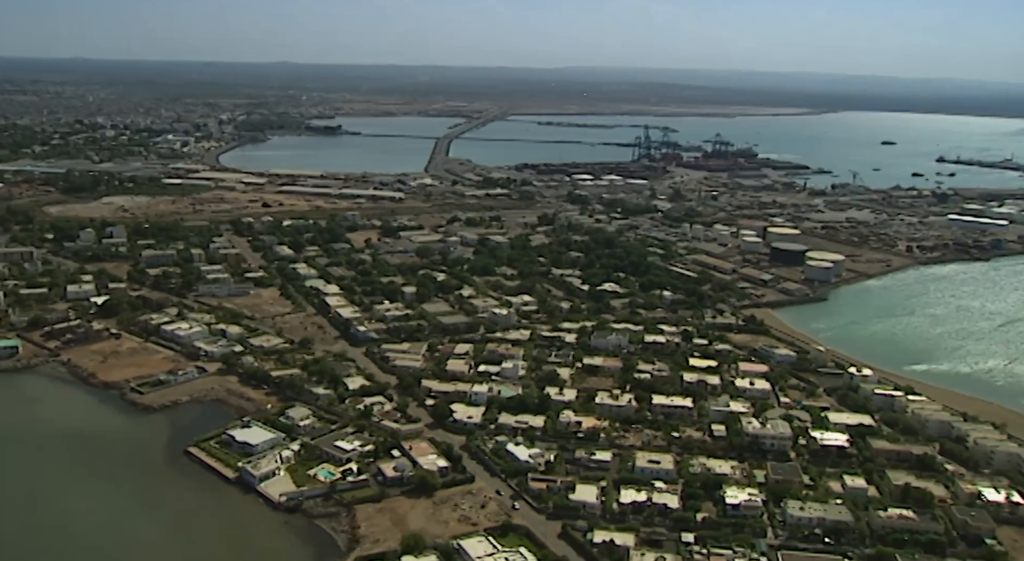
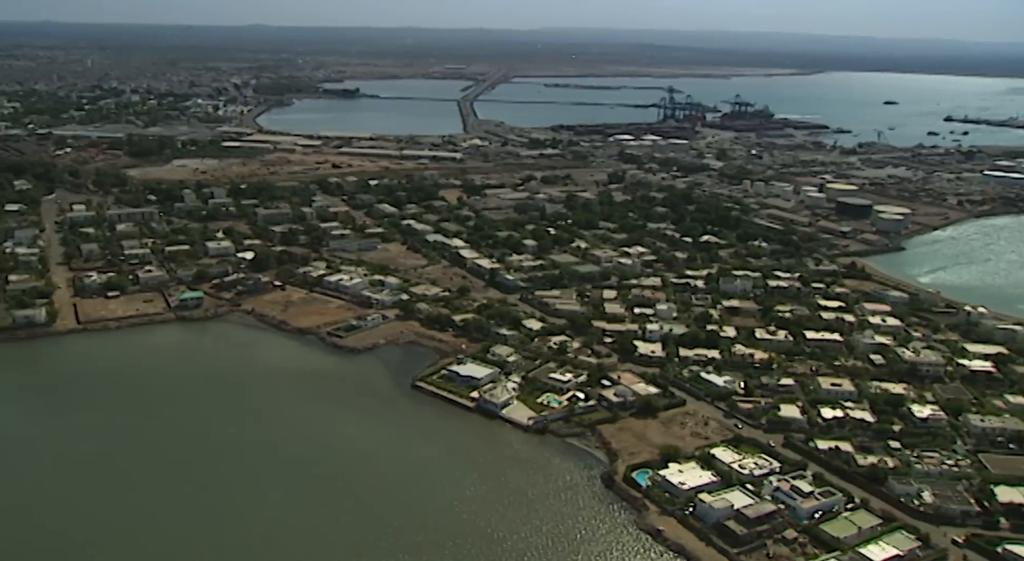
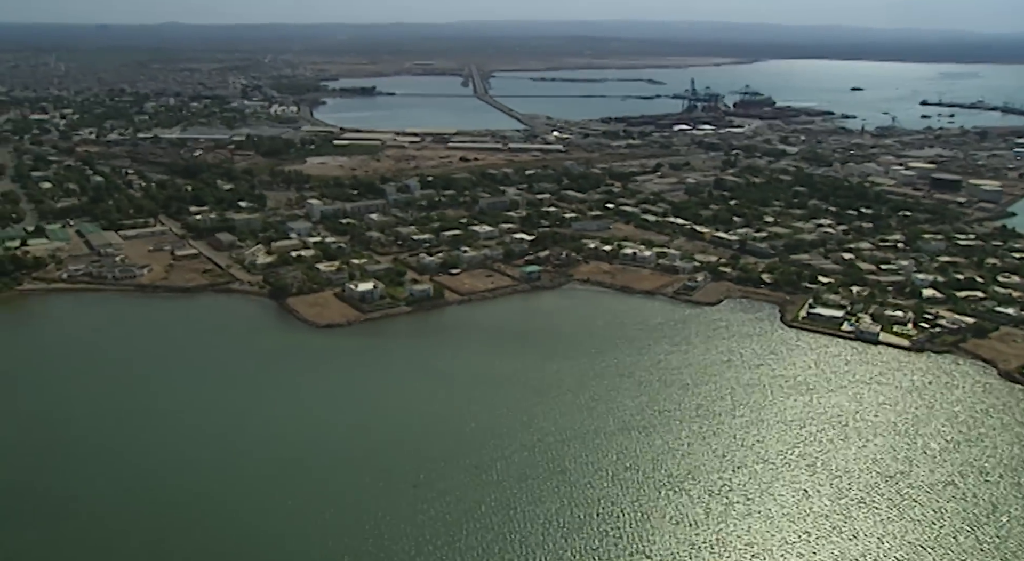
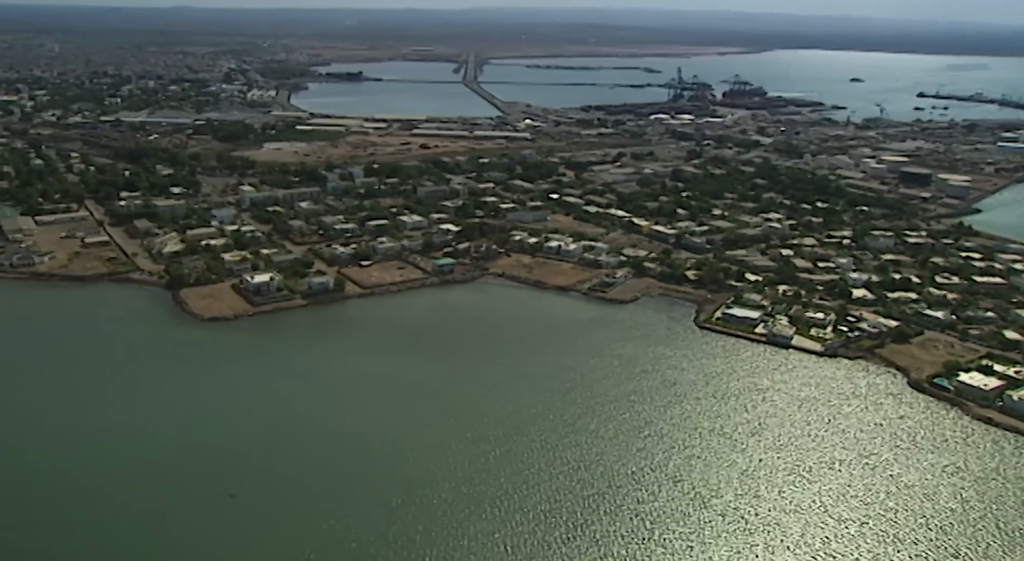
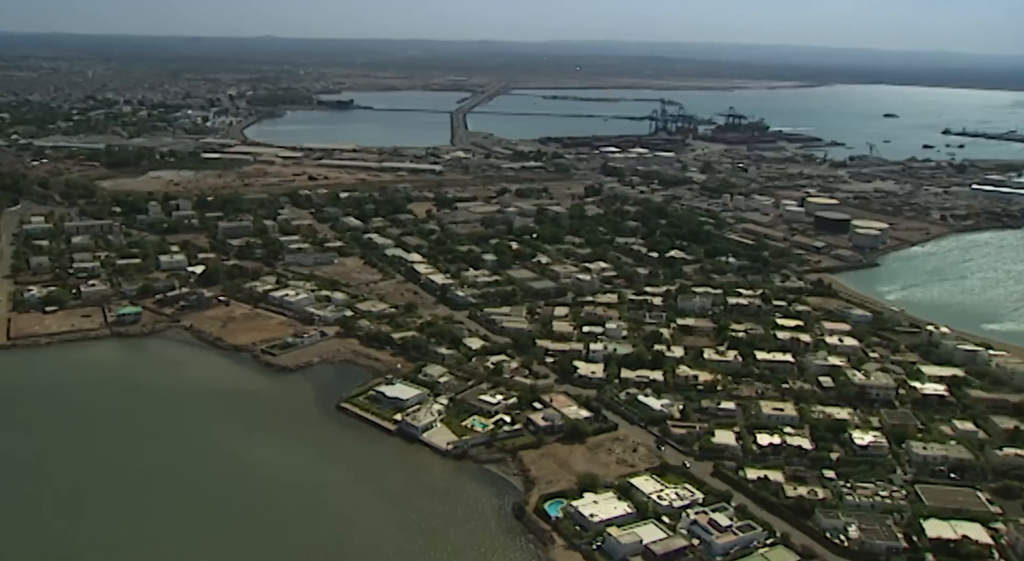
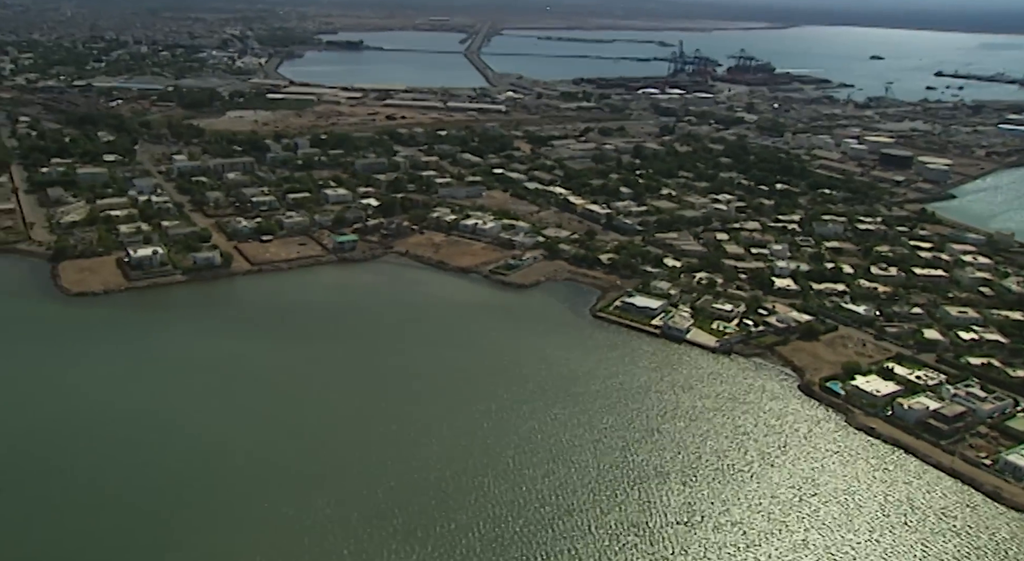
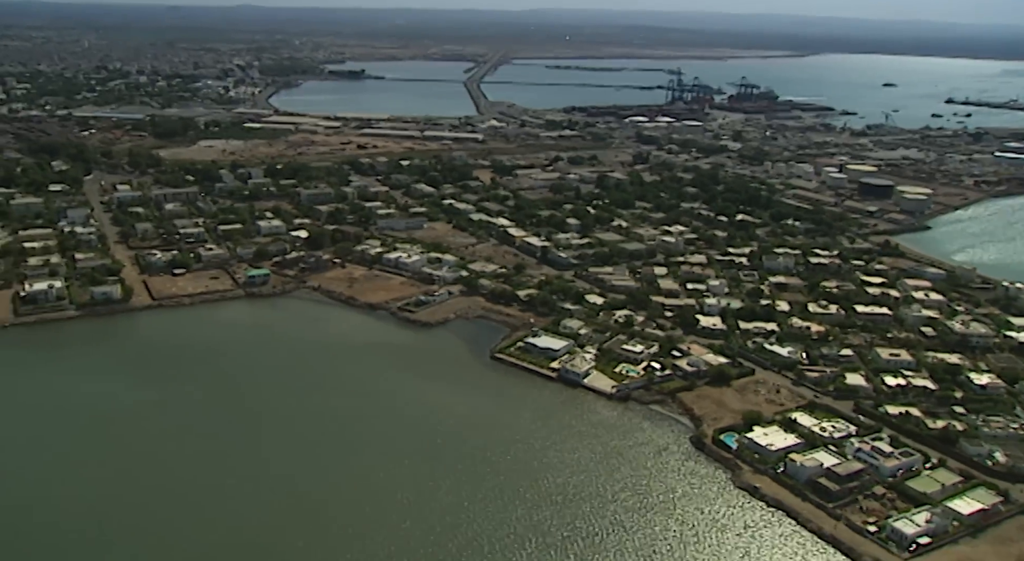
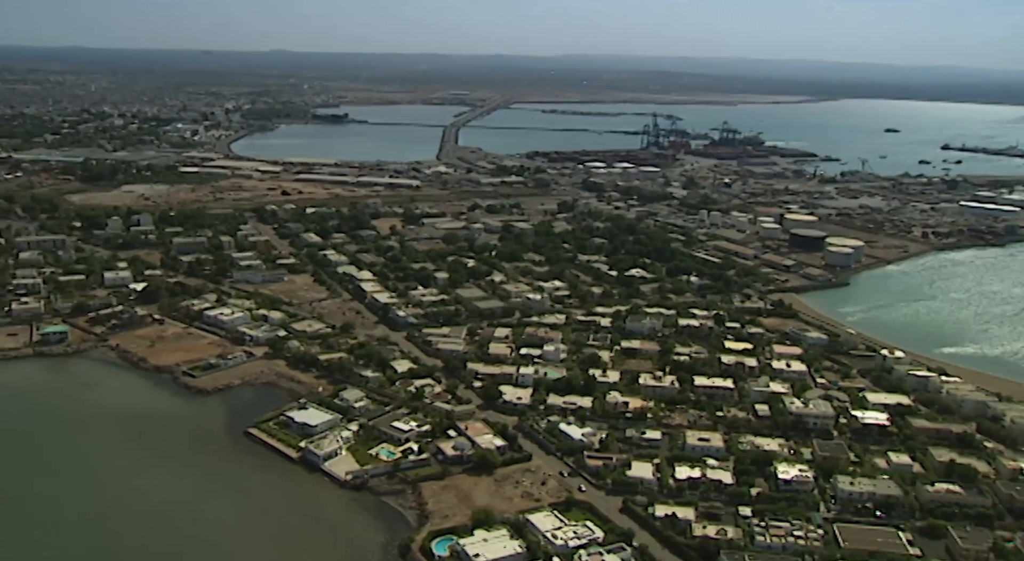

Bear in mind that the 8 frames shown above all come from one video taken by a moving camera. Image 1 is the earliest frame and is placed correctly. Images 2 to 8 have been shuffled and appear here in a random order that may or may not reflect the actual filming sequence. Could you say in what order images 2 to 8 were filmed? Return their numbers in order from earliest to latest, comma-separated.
8, 5, 2, 7, 6, 4, 3
